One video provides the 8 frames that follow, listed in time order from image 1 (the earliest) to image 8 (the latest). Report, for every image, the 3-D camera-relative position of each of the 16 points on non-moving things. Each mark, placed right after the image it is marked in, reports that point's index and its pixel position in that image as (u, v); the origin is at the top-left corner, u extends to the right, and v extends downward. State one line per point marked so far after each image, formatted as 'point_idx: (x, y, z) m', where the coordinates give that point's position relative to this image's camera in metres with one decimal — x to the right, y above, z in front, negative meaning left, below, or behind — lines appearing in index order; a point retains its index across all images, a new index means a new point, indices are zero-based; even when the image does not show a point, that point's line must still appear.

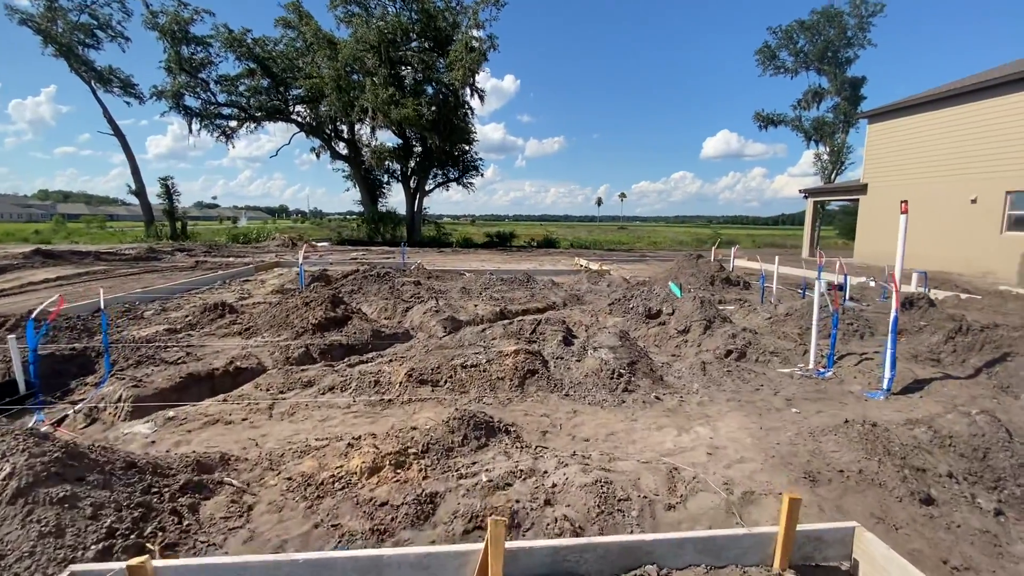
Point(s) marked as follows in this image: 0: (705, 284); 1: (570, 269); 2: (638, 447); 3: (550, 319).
0: (+5.2, +0.1, +13.0) m
1: (+2.2, +0.7, +18.4) m
2: (+1.1, -1.3, +4.0) m
3: (+0.6, -0.5, +7.9) m
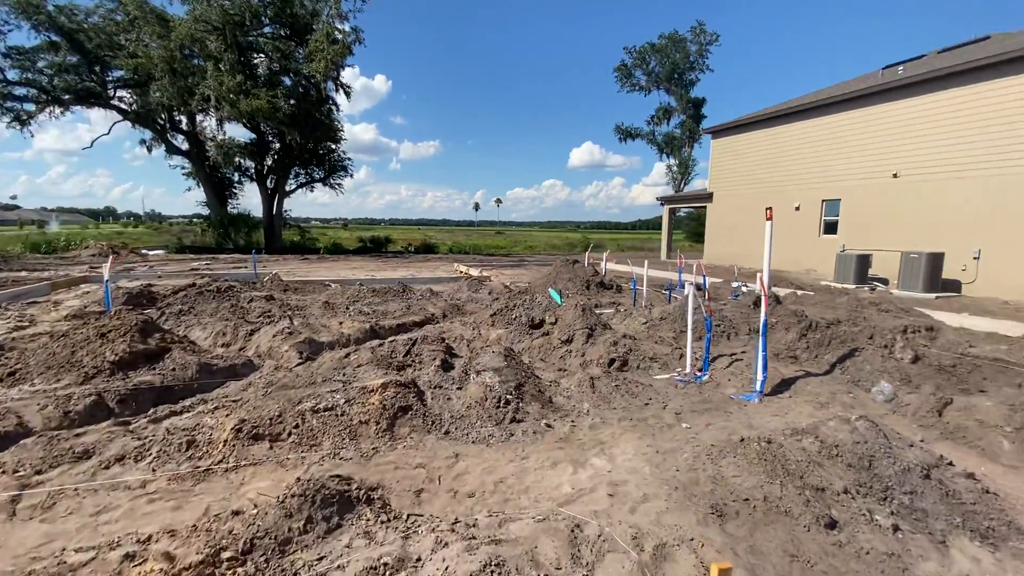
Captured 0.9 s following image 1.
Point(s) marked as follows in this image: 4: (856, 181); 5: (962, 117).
0: (+1.9, 0.0, +13.1) m
1: (-2.4, +0.4, +17.6) m
2: (+0.1, -1.5, +3.3) m
3: (-1.3, -0.7, +7.1) m
4: (+11.6, +3.6, +16.2) m
5: (+12.6, +4.8, +13.5) m
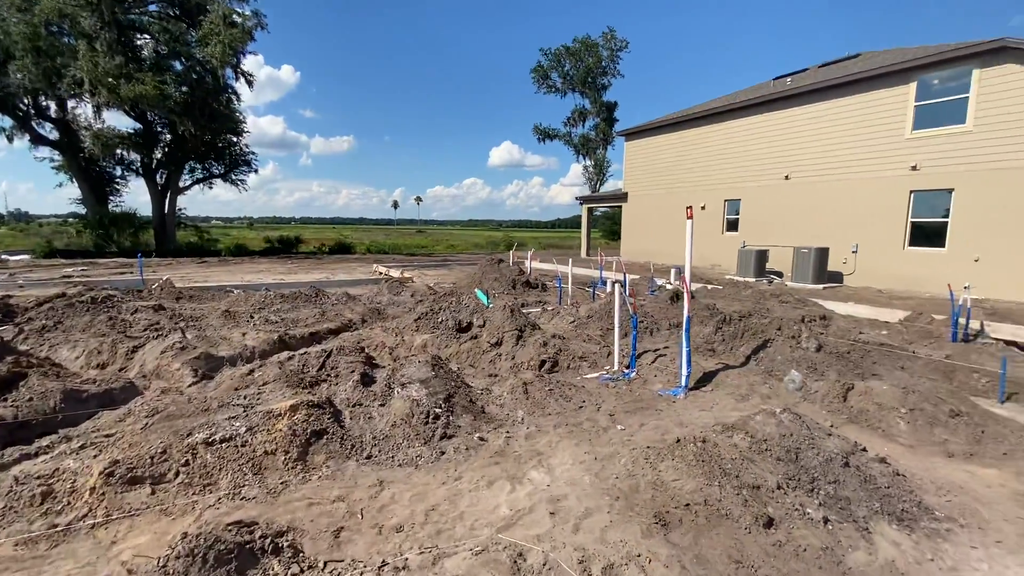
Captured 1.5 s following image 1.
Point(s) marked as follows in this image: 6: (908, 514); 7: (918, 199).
0: (-0.1, 0.0, +12.9) m
1: (-5.1, +0.3, +16.7) m
2: (-0.3, -1.5, +3.0) m
3: (-2.3, -0.8, +6.5) m
4: (+8.8, +3.9, +17.5) m
5: (+10.2, +5.1, +15.0) m
6: (+2.8, -1.6, +3.4) m
7: (+11.4, +2.5, +13.5) m
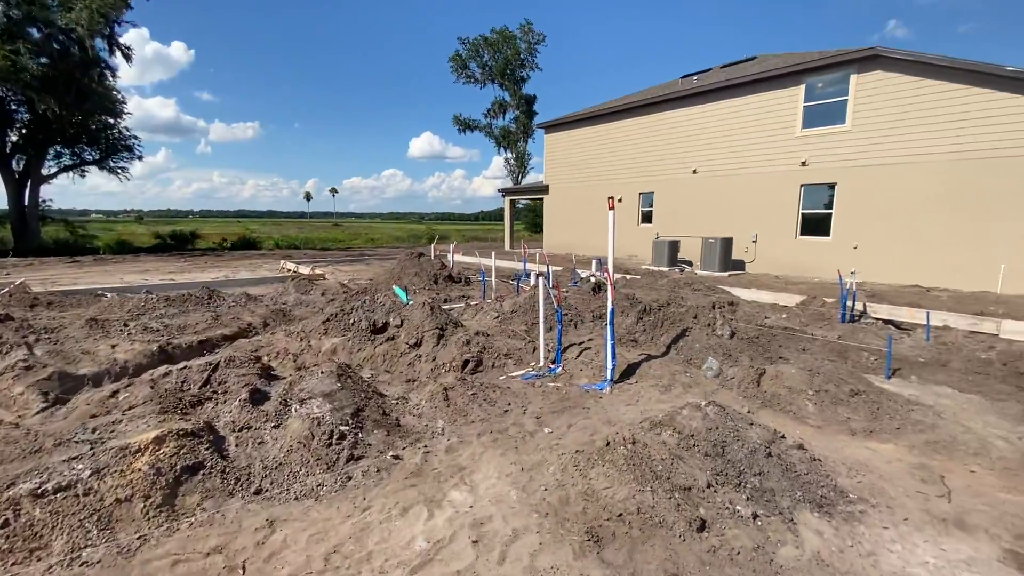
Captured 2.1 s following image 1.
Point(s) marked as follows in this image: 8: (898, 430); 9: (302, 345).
0: (-2.2, +0.1, +12.3) m
1: (-7.7, +0.4, +15.3) m
2: (-0.7, -1.5, +2.6) m
3: (-3.3, -0.8, +5.7) m
4: (+5.8, +4.3, +18.3) m
5: (+7.6, +5.5, +15.9) m
6: (+2.3, -1.5, +3.4) m
7: (+9.1, +3.0, +14.7) m
8: (+3.9, -1.4, +4.8) m
9: (-3.1, -0.8, +7.0) m
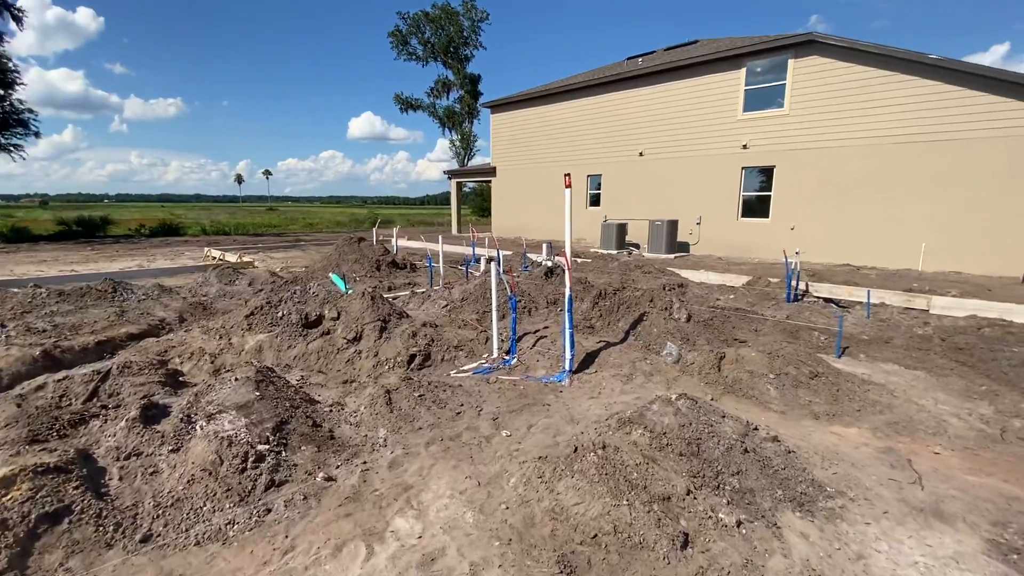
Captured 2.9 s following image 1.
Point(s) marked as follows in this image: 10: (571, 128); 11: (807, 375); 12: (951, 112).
0: (-3.4, +0.4, +11.5) m
1: (-9.2, +0.7, +13.9) m
2: (-0.9, -1.5, +2.1) m
3: (-3.8, -0.8, +4.8) m
4: (+3.8, +5.0, +18.1) m
5: (+5.8, +6.1, +16.0) m
6: (+2.0, -1.4, +3.2) m
7: (+7.4, +3.6, +15.0) m
8: (+3.4, -1.2, +4.7) m
9: (-3.8, -0.7, +6.2) m
10: (+2.4, +6.5, +19.4) m
11: (+3.2, -1.0, +5.2) m
12: (+10.4, +4.2, +11.4) m
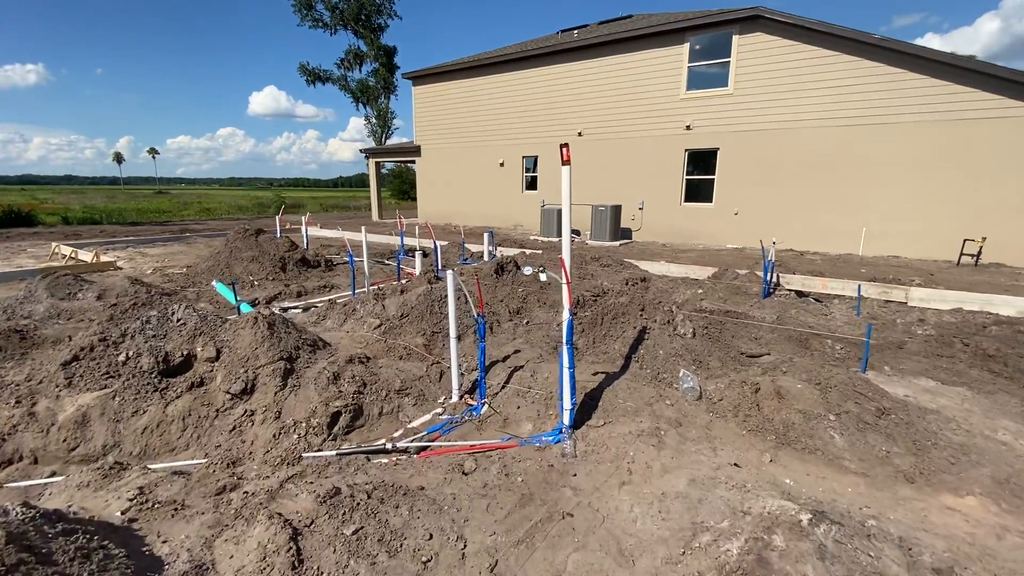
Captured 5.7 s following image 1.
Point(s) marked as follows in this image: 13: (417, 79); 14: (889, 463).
0: (-4.6, +0.3, +9.2) m
1: (-10.7, +0.4, +10.6) m
2: (-0.5, -1.8, +0.3) m
3: (-3.8, -1.1, +2.5) m
4: (+1.4, +5.3, +16.7) m
5: (+3.7, +6.4, +14.8) m
6: (+2.1, -1.6, +1.9) m
7: (+5.5, +3.9, +14.2) m
8: (+3.3, -1.3, +3.6) m
9: (-4.0, -1.0, +3.9) m
10: (-0.2, +6.8, +17.6) m
11: (+3.0, -1.1, +4.0) m
12: (+9.0, +4.5, +11.1) m
13: (-3.7, +8.6, +19.4) m
14: (+2.8, -1.3, +3.6) m
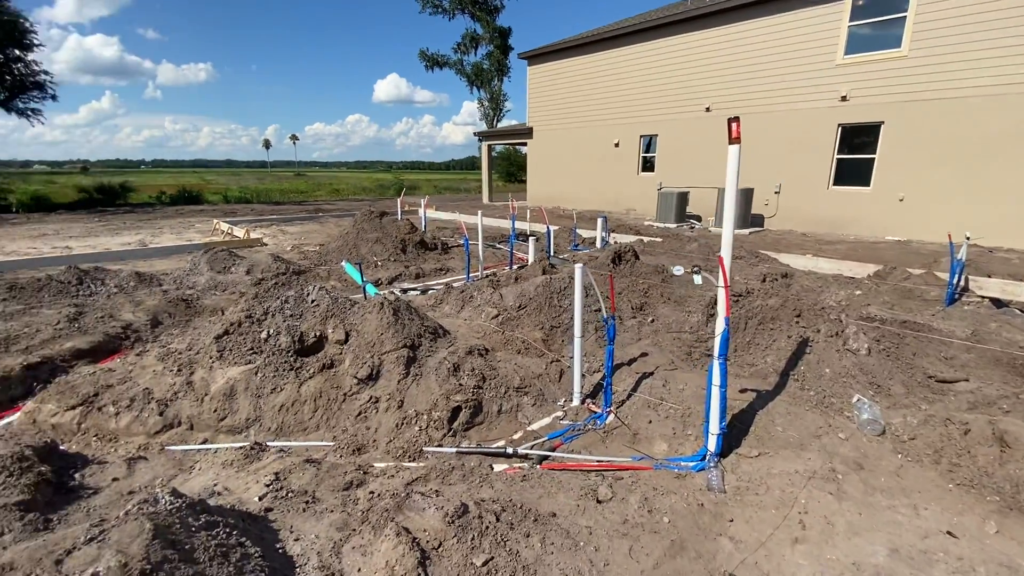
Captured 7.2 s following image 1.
0: (-2.3, +0.7, +9.5) m
1: (-8.0, +1.2, +12.1) m
2: (-0.3, -1.9, +0.1) m
3: (-3.0, -0.9, +2.9) m
4: (+5.3, +5.6, +15.4) m
5: (+7.1, +6.6, +13.0) m
6: (+2.6, -1.8, +1.0) m
7: (+8.7, +4.0, +12.2) m
8: (+4.1, -1.5, +2.5) m
9: (-3.0, -0.8, +4.3) m
10: (+3.9, +7.2, +16.6) m
11: (+3.9, -1.2, +2.9) m
12: (+11.5, +4.3, +8.4) m
13: (+1.0, +9.2, +19.0) m
14: (+3.7, -1.5, +2.6) m
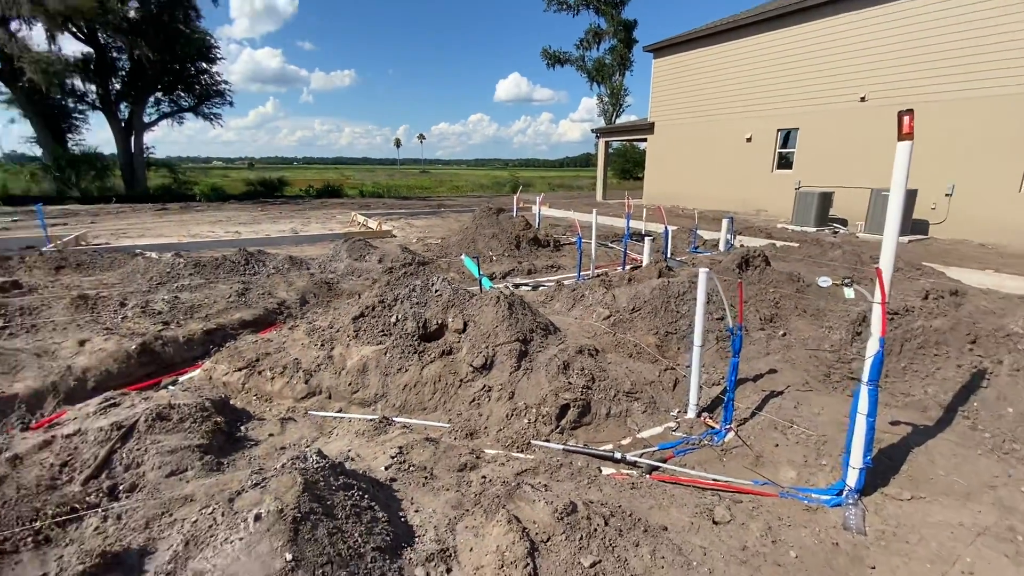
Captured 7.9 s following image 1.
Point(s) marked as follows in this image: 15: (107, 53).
0: (-0.1, +0.8, +9.8) m
1: (-5.0, +1.6, +13.6) m
2: (-0.4, -1.9, +0.2) m
3: (-2.3, -0.8, +3.5) m
4: (+8.9, +5.3, +13.8) m
5: (+10.3, +6.1, +11.0) m
6: (+2.7, -1.9, +0.5) m
7: (+11.5, +3.4, +9.9) m
8: (+4.5, -1.7, +1.5) m
9: (-1.9, -0.7, +4.8) m
10: (+8.0, +6.9, +15.2) m
11: (+4.5, -1.4, +2.0) m
12: (+13.4, +3.6, +5.6) m
13: (+5.8, +9.1, +18.2) m
14: (+4.1, -1.7, +1.7) m
15: (-18.0, +10.2, +20.2) m
